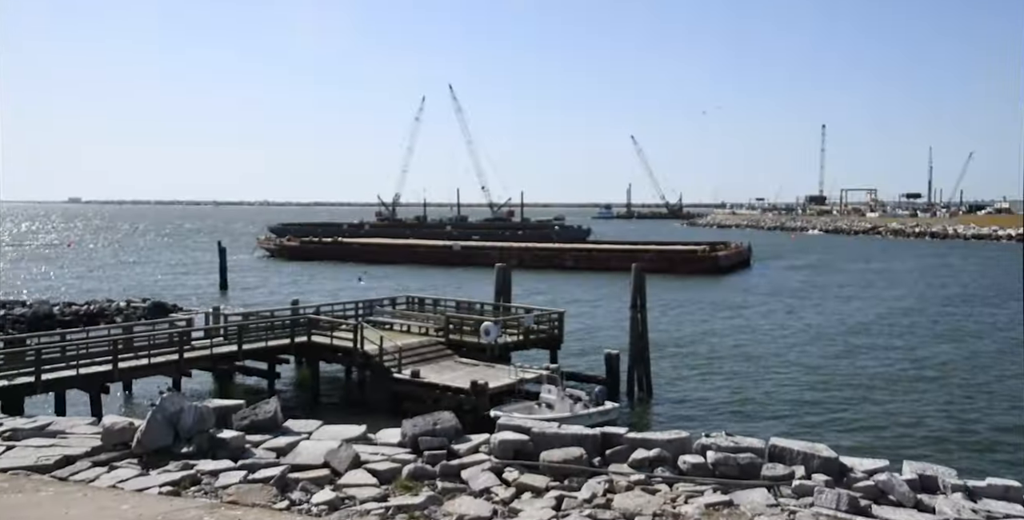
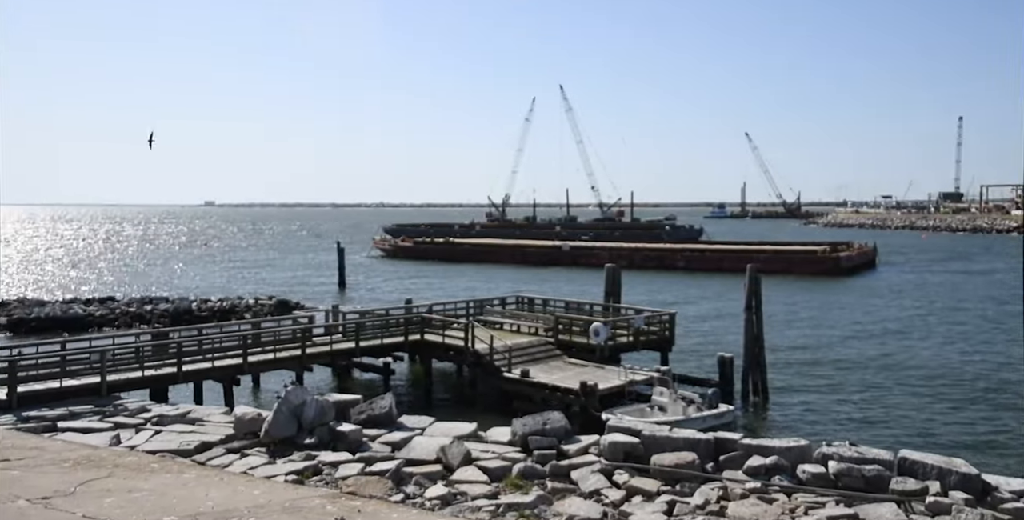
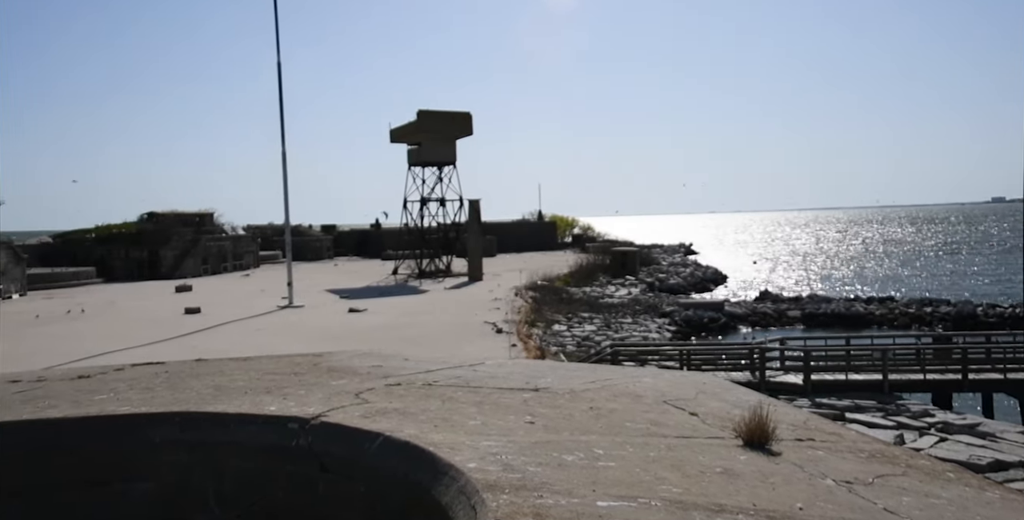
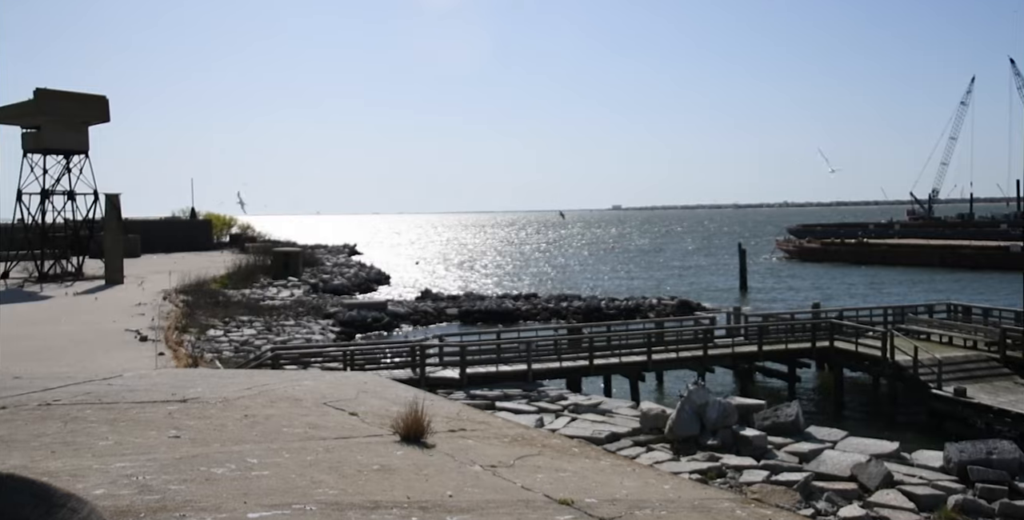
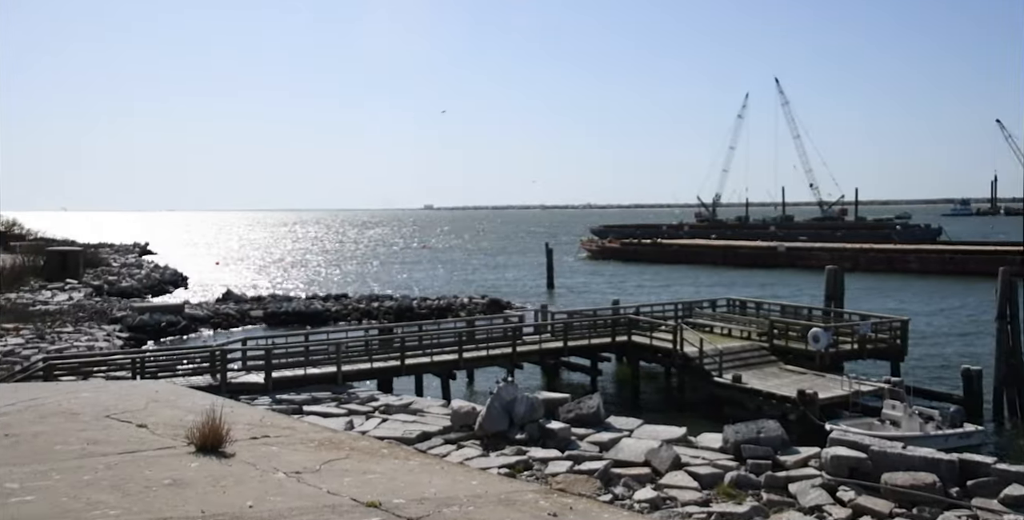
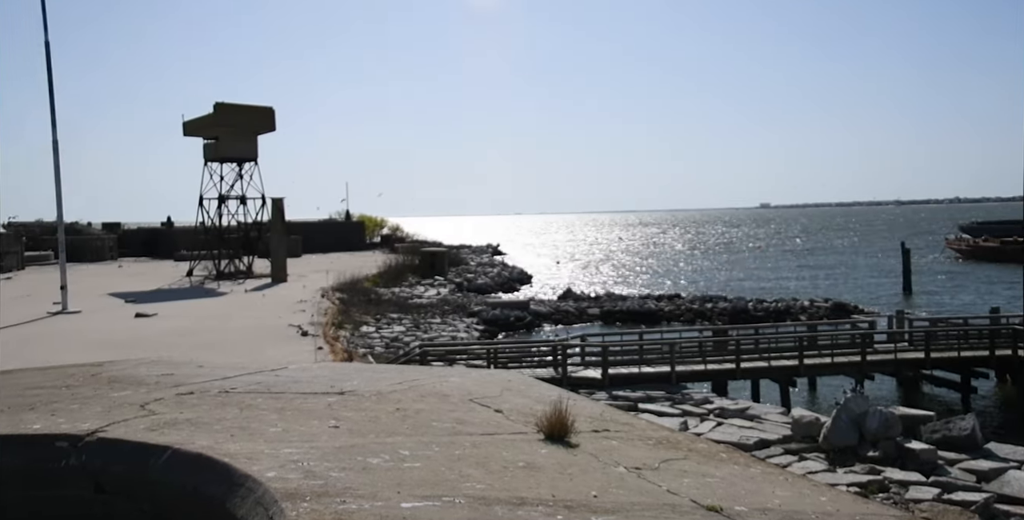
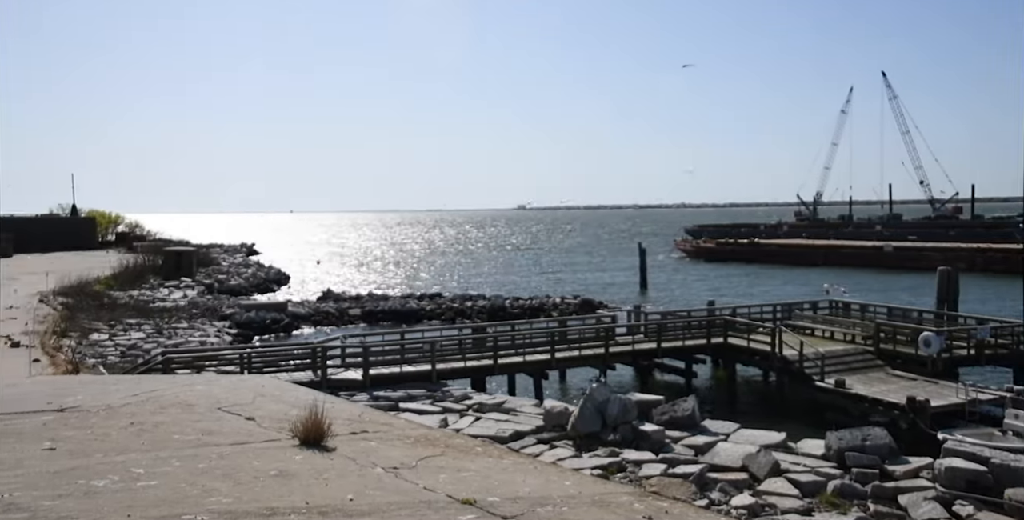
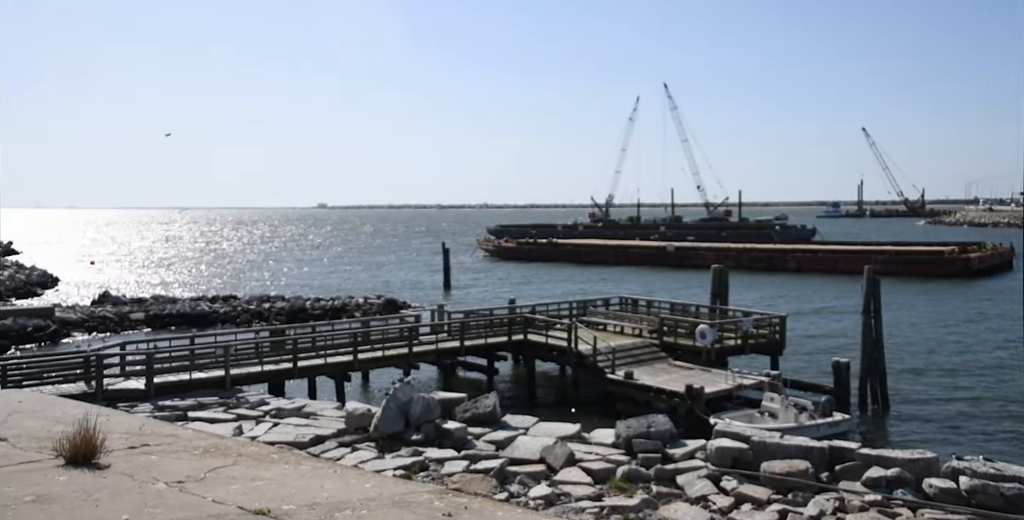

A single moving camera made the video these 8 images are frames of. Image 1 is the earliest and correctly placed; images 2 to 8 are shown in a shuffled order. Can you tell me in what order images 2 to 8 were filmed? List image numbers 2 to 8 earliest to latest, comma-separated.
2, 8, 5, 7, 4, 6, 3
